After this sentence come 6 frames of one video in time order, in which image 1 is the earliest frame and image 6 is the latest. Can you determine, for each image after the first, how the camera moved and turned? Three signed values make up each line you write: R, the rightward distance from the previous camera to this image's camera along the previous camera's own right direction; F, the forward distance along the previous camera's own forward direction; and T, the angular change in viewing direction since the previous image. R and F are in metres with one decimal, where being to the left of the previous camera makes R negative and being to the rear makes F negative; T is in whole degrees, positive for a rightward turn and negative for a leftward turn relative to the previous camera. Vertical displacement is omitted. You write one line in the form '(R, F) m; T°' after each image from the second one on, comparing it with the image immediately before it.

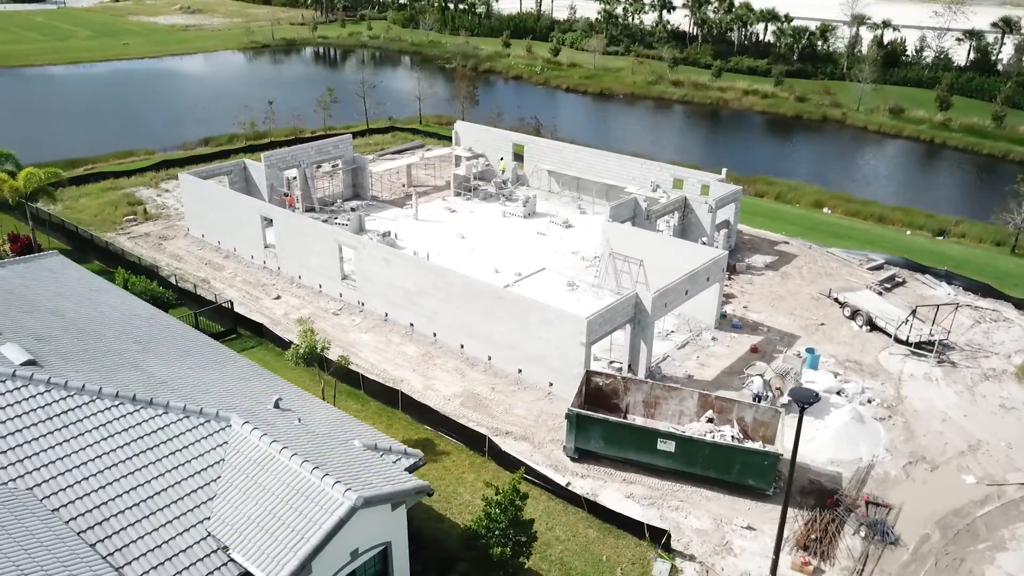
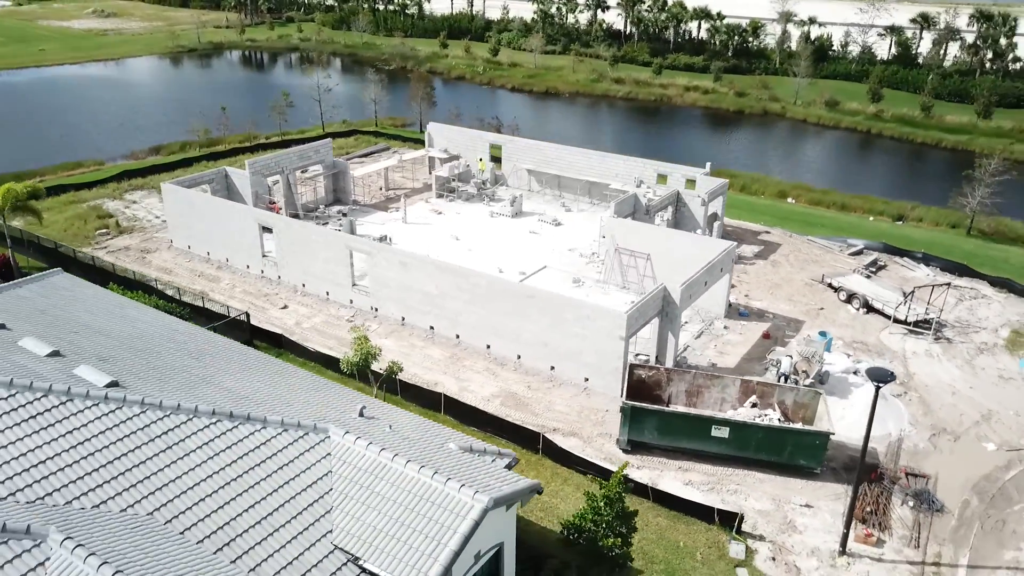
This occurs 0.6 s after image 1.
(-2.9, 0.0) m; +6°
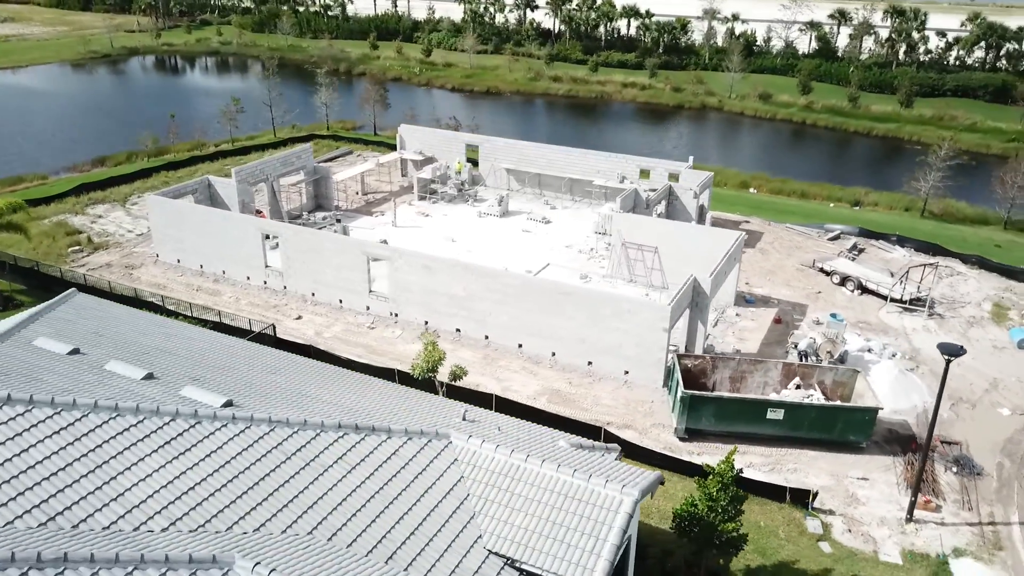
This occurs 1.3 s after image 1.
(-3.3, +0.1) m; +6°
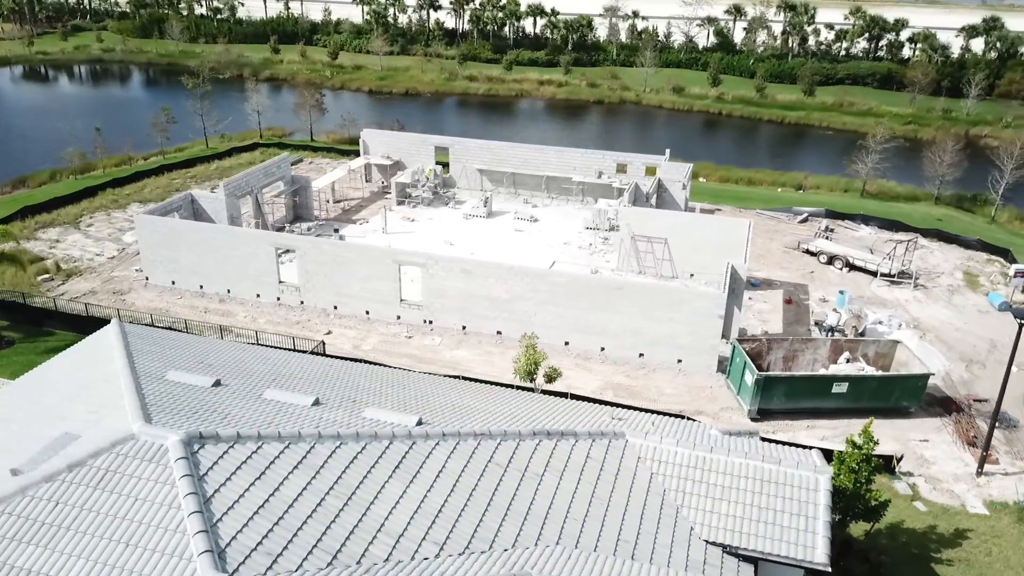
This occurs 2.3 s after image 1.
(-4.6, +0.3) m; +9°
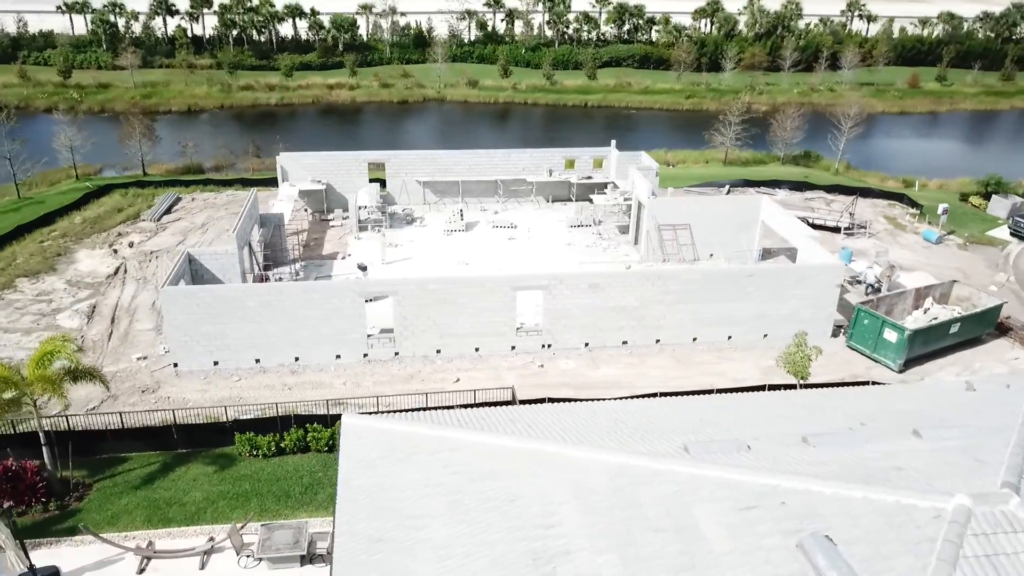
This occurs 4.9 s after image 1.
(-11.3, +3.5) m; +22°
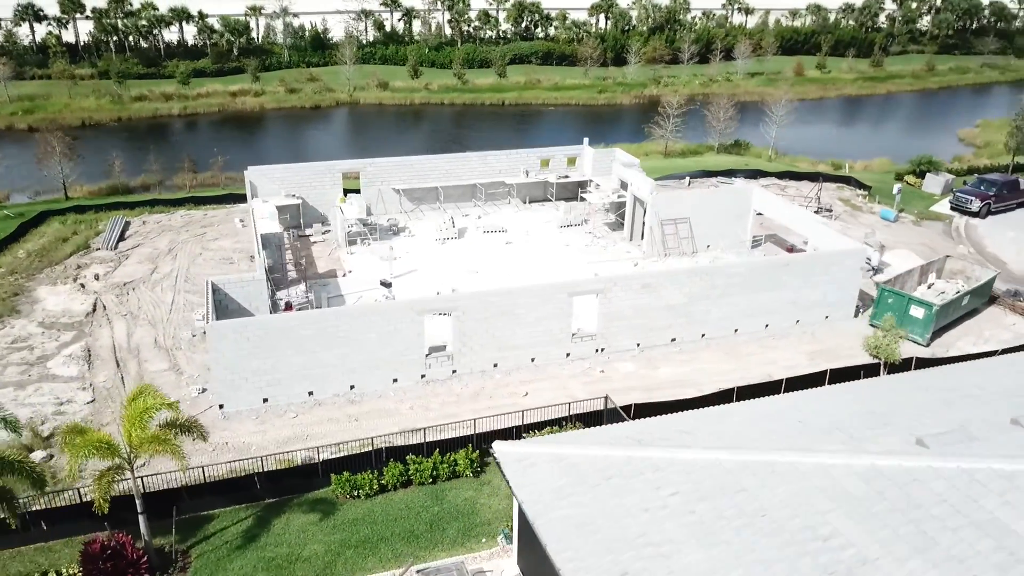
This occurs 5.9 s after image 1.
(-4.8, +1.0) m; +9°
